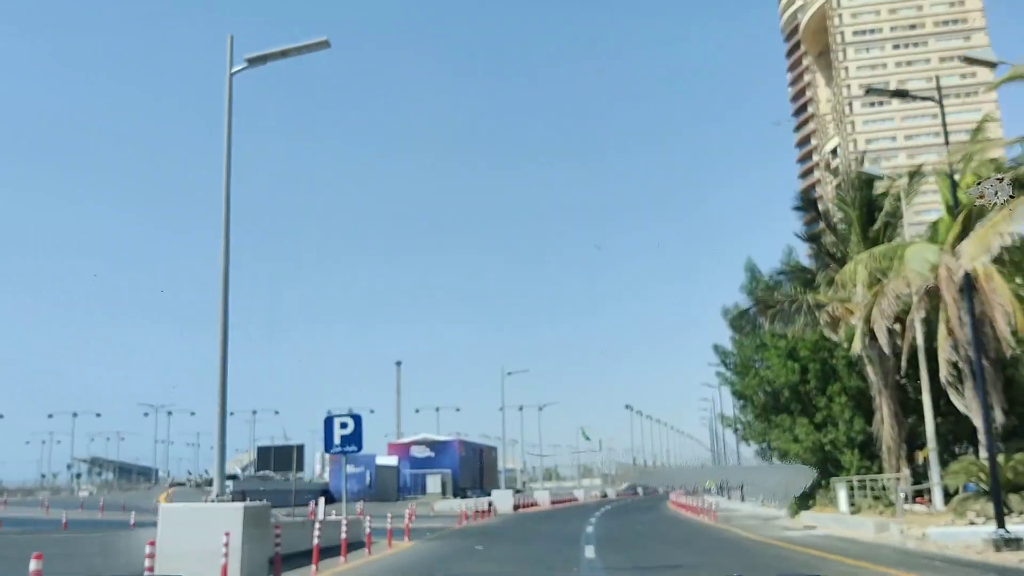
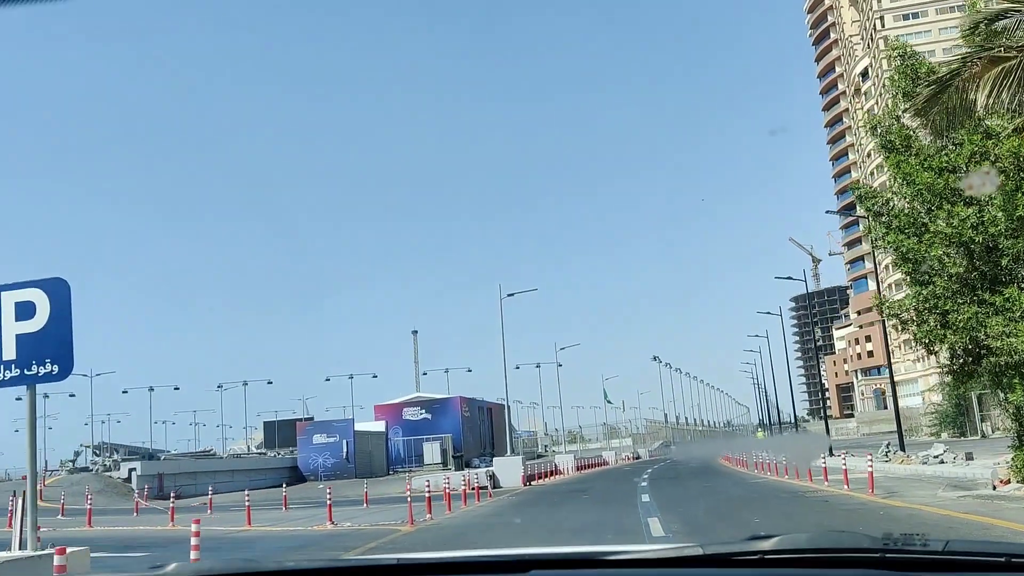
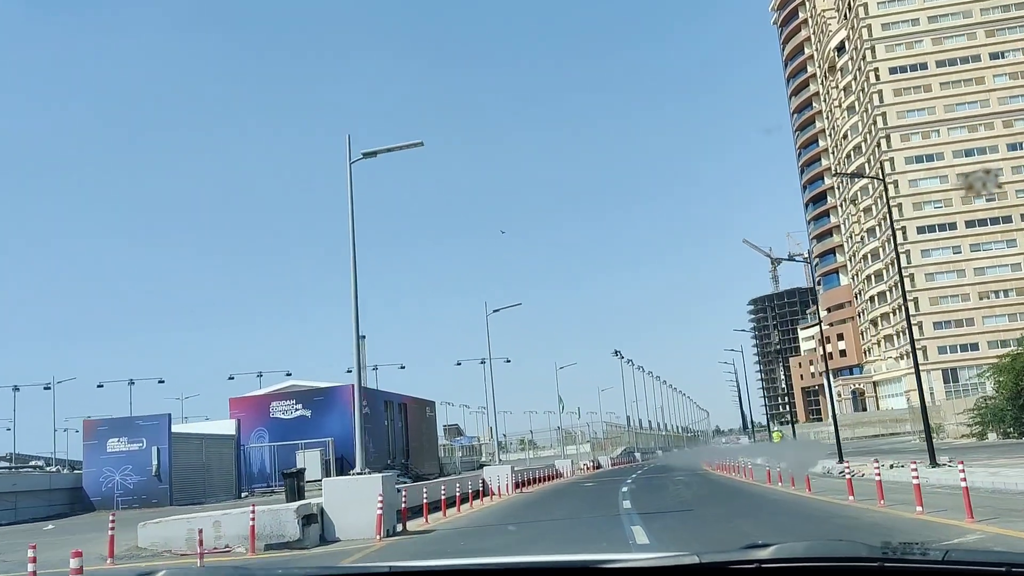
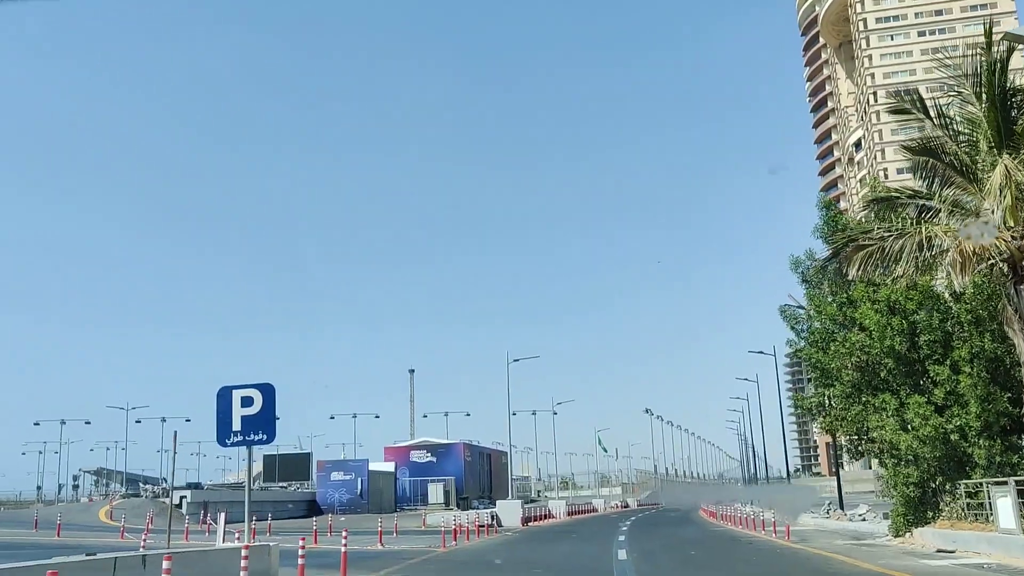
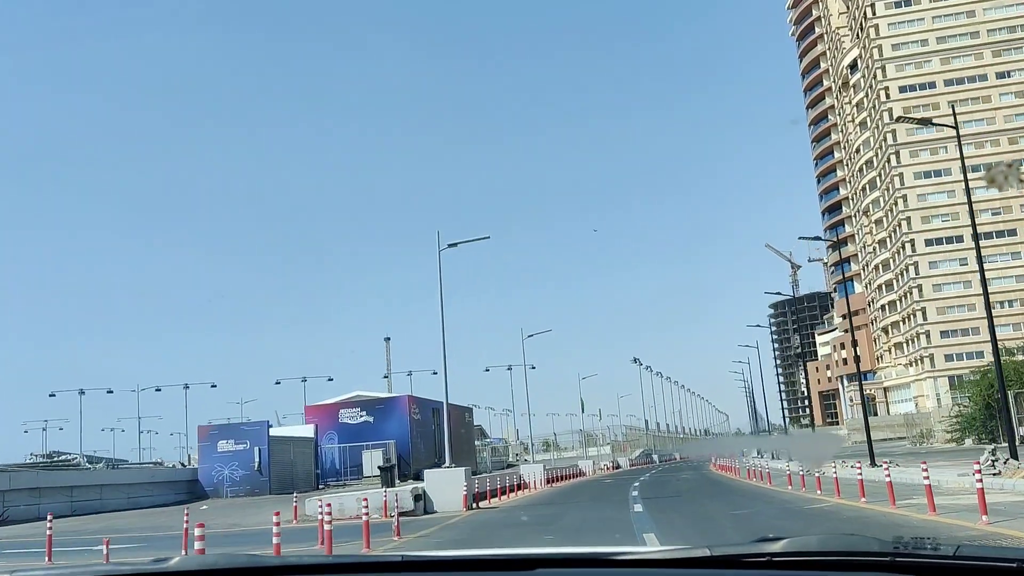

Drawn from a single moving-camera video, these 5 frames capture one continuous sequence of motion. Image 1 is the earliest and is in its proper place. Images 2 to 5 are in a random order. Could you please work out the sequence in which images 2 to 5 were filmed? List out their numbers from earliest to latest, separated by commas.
4, 2, 5, 3
